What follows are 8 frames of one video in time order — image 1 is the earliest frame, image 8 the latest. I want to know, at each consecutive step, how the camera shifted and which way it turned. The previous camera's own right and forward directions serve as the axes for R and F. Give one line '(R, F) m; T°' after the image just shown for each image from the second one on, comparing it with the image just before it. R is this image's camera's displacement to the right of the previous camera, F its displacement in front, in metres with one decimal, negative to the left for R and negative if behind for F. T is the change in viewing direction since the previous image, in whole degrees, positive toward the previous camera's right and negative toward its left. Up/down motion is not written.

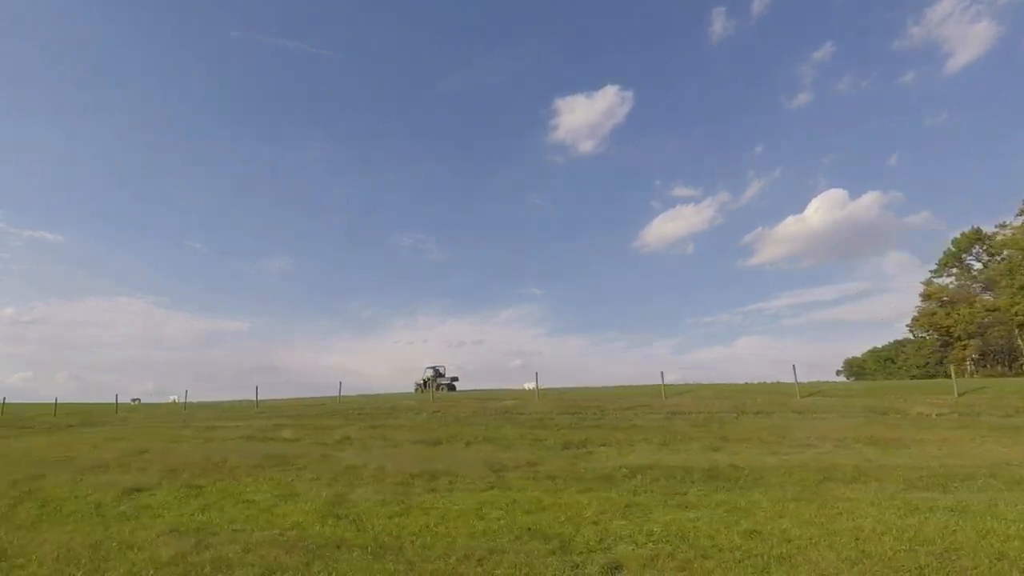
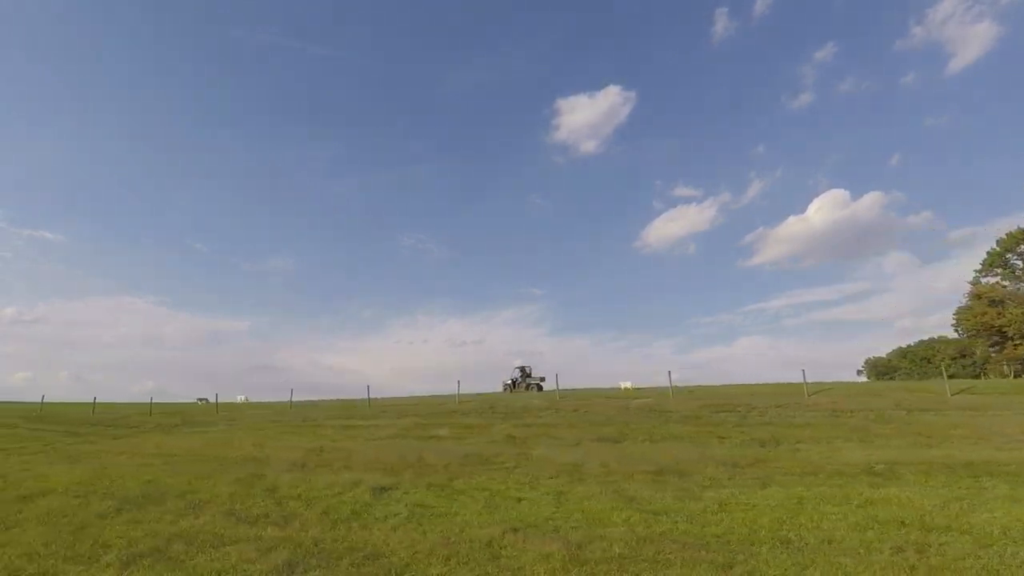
(-7.4, -0.1) m; +1°
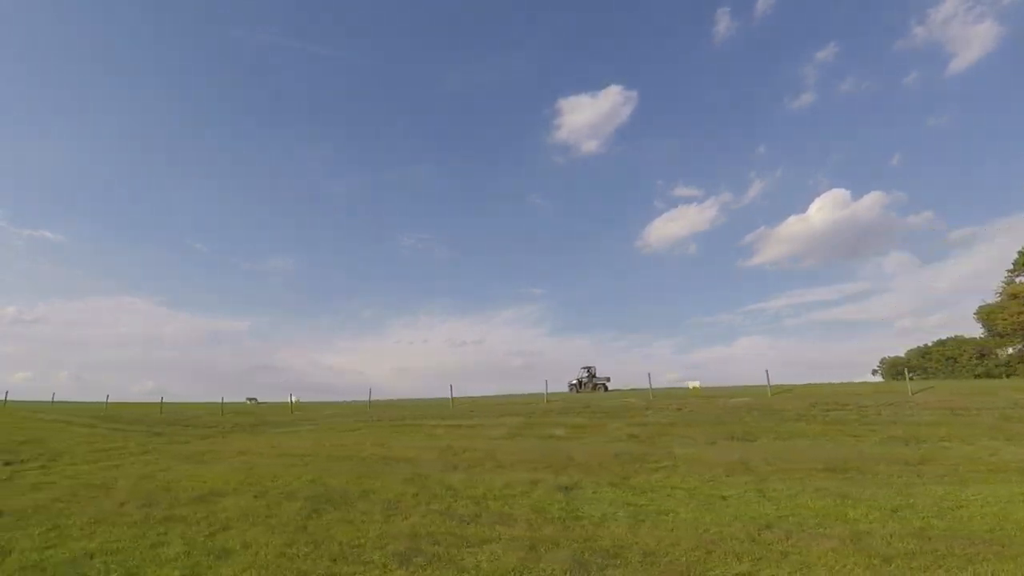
(-5.6, -0.1) m; 0°
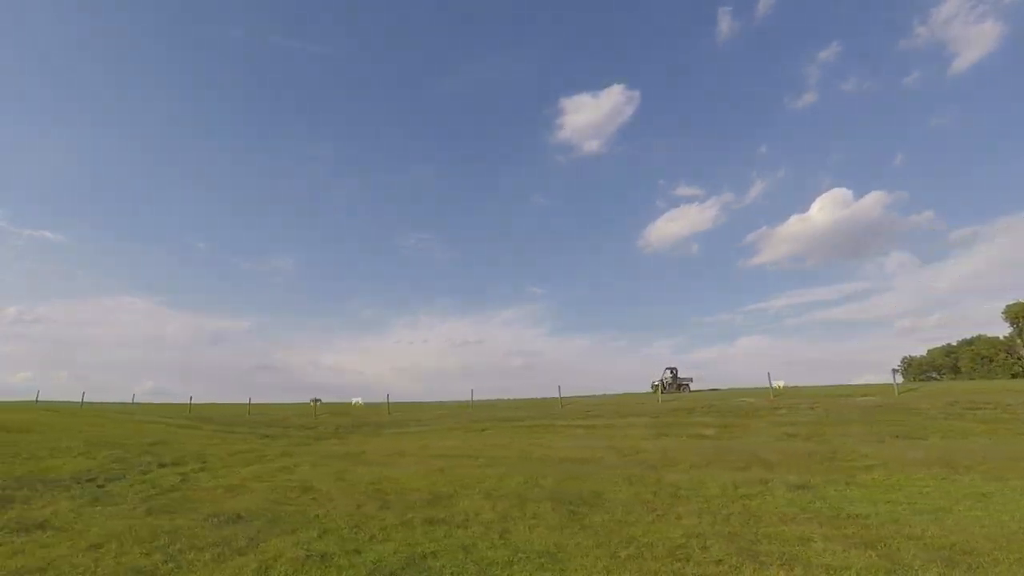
(-7.3, +0.1) m; +1°
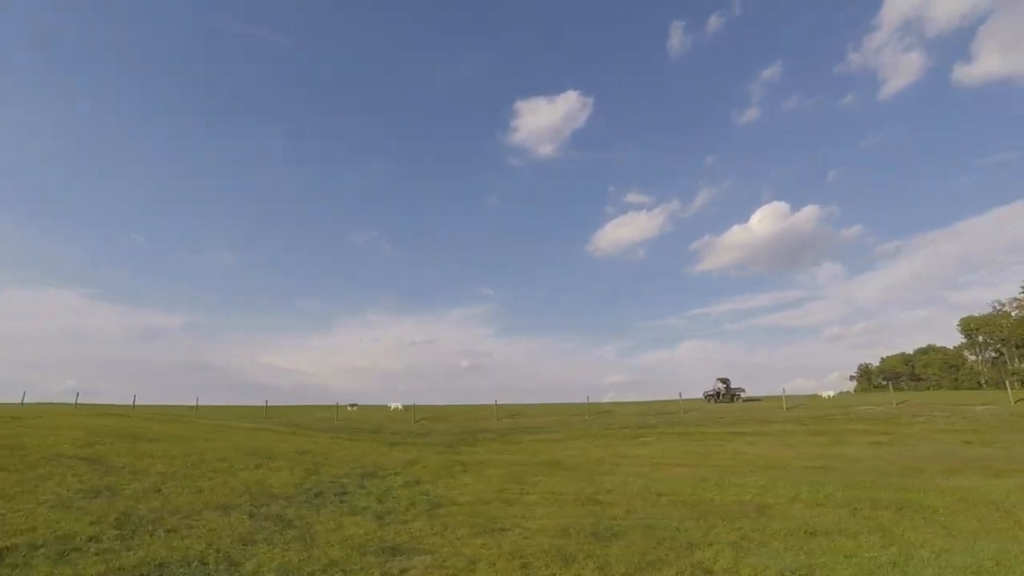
(-12.2, +0.7) m; +6°
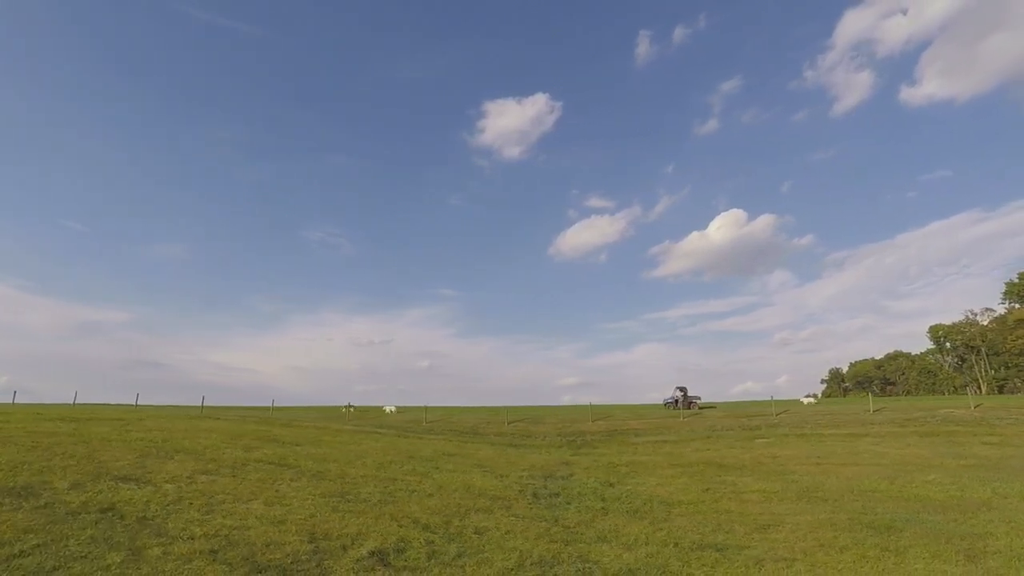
(-10.3, -0.6) m; +5°
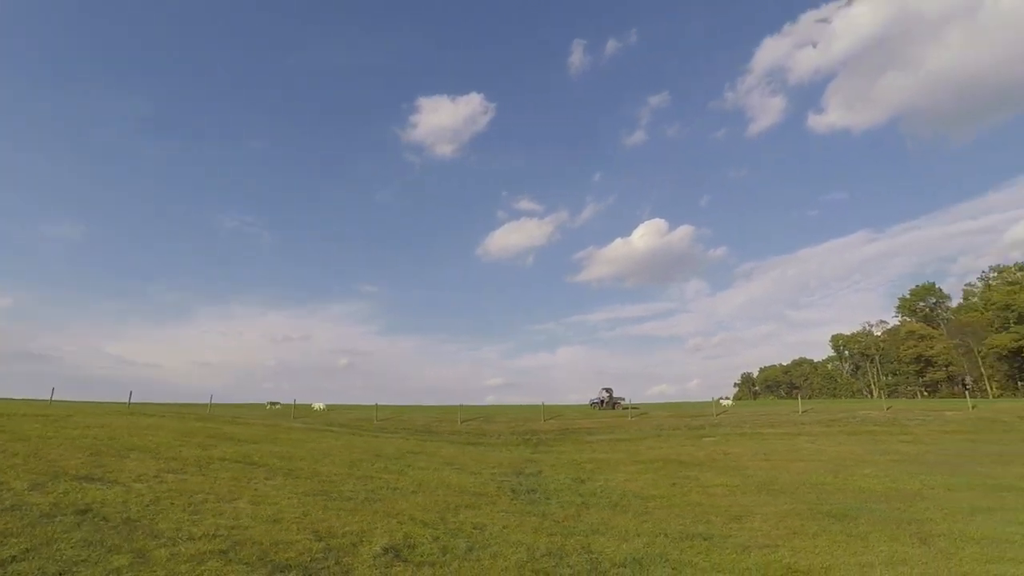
(-2.5, -0.4) m; +7°
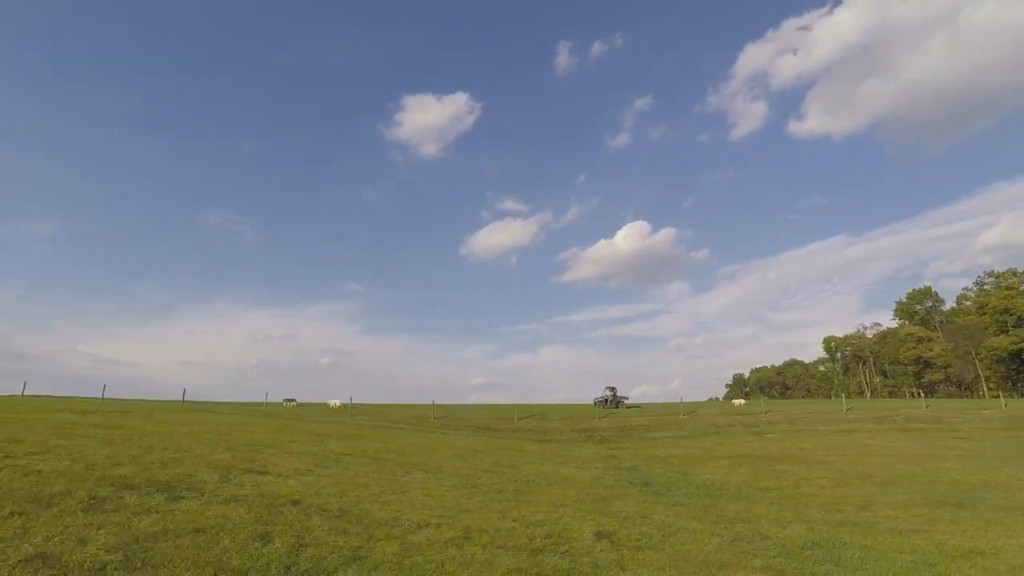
(-6.0, -1.0) m; +2°
